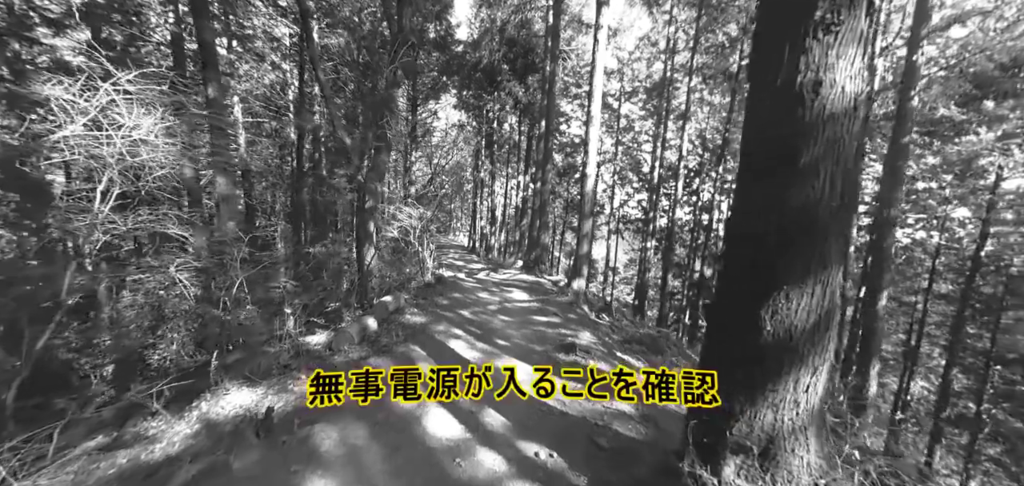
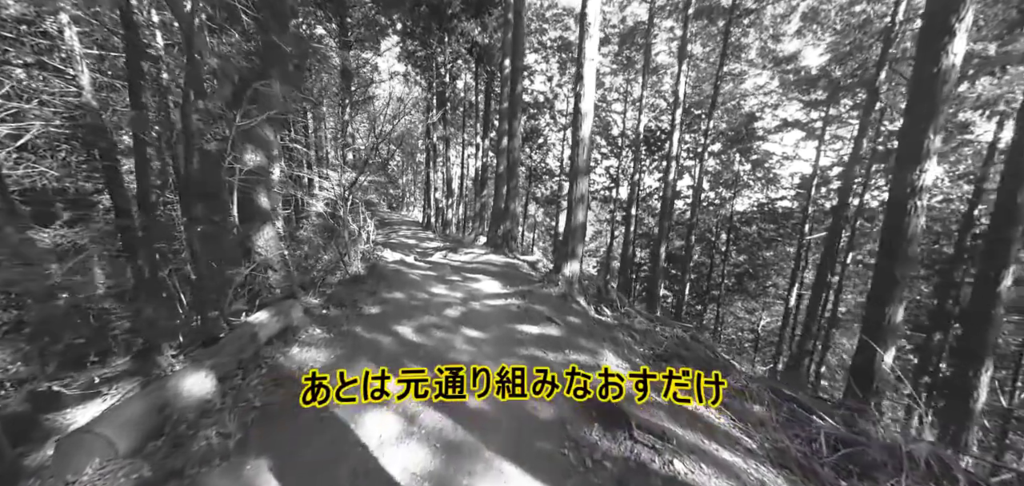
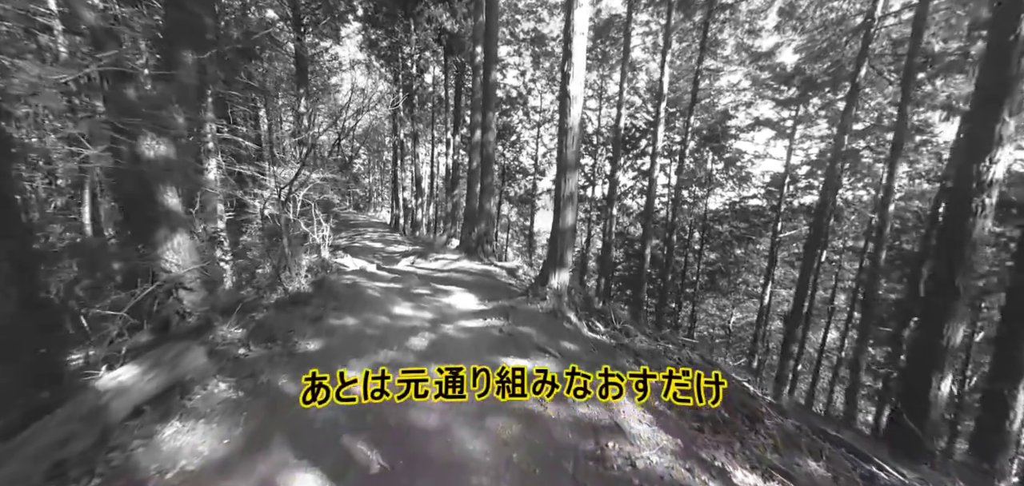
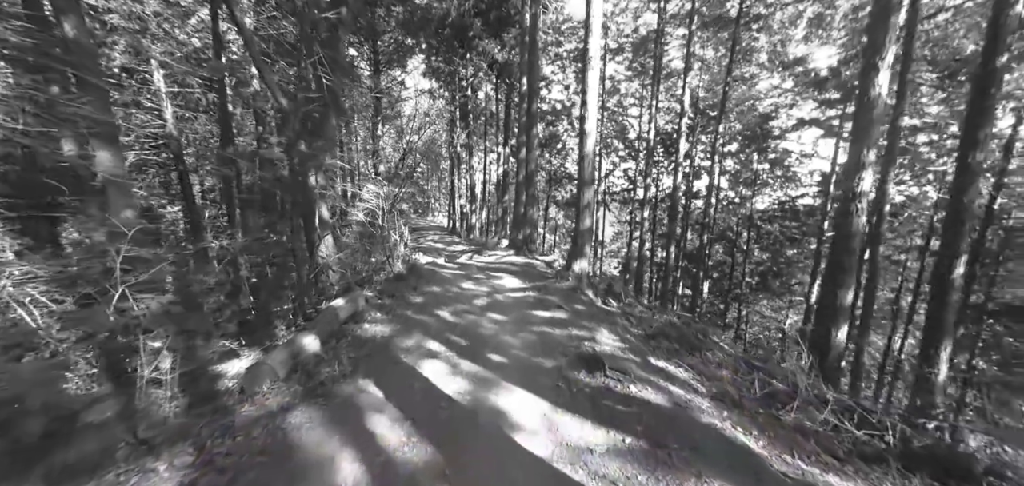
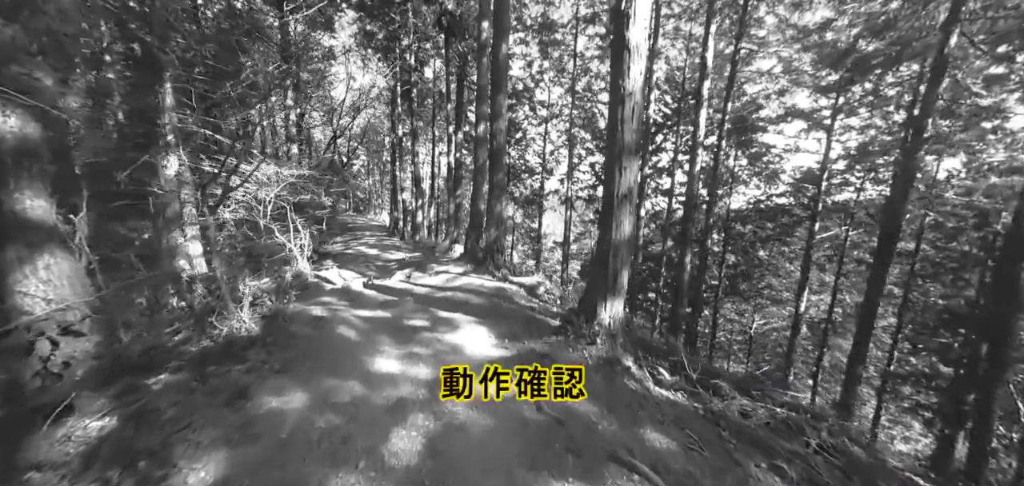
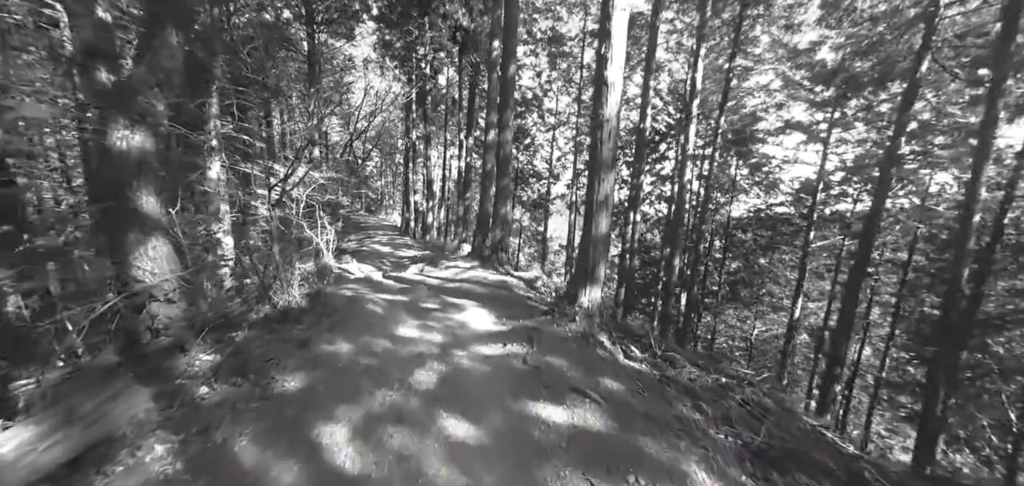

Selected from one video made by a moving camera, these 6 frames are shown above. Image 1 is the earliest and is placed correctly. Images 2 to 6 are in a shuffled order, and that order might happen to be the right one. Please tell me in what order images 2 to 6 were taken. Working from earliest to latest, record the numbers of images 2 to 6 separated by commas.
4, 2, 3, 6, 5
